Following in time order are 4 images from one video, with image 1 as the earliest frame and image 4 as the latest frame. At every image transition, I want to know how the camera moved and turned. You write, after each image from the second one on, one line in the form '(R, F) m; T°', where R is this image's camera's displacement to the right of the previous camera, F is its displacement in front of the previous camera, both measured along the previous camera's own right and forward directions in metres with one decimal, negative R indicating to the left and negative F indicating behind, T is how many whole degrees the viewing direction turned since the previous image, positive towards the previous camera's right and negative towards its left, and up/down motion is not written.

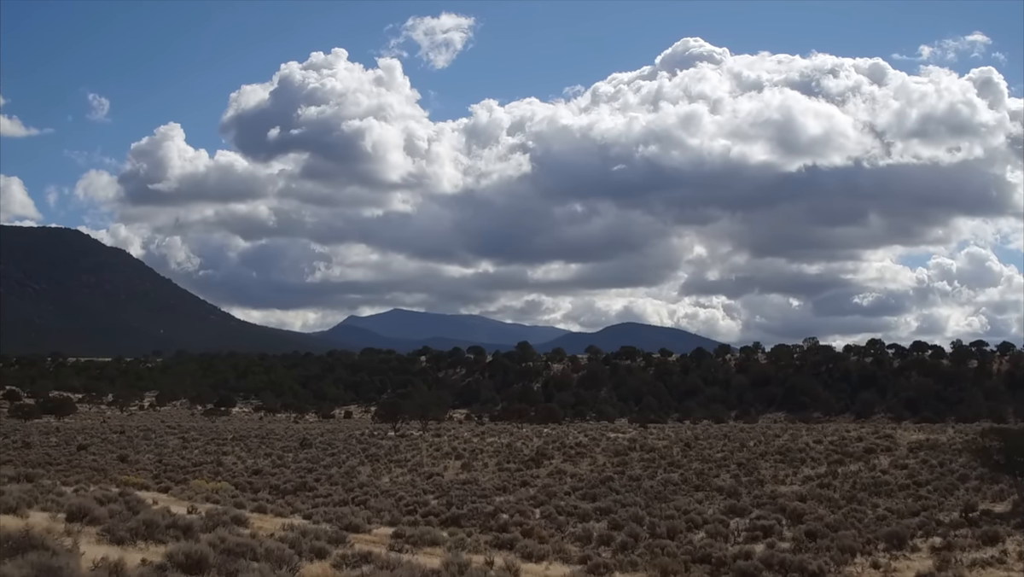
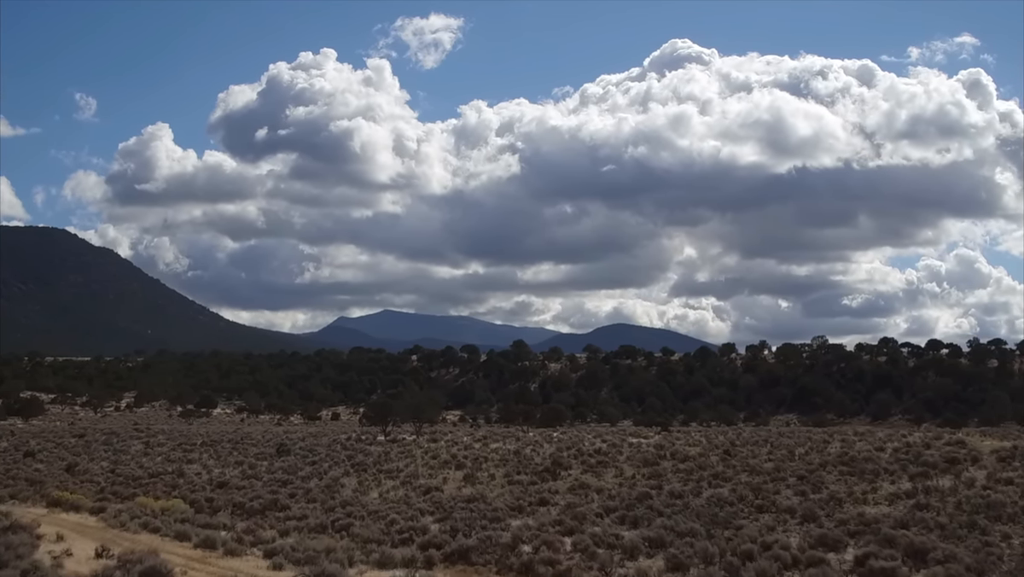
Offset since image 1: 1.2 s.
(-0.8, +5.6) m; +1°
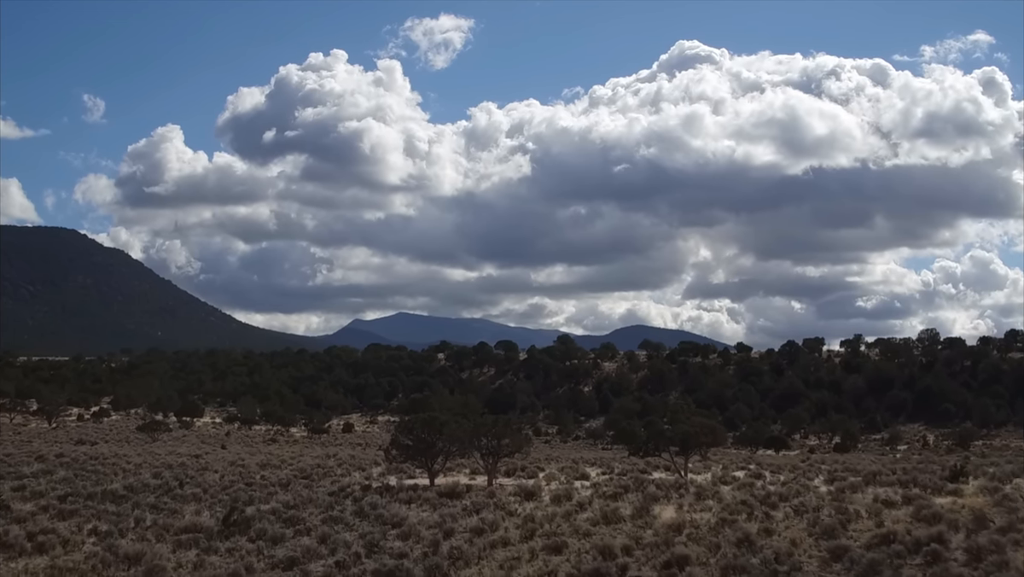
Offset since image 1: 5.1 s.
(-3.8, +19.9) m; -1°
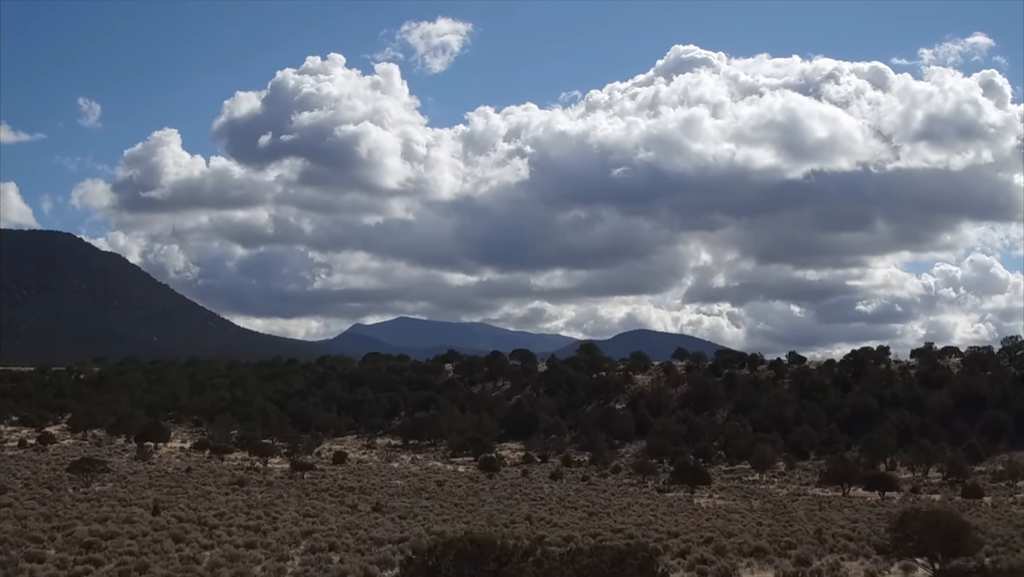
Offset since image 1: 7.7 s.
(-1.9, +13.5) m; 0°
